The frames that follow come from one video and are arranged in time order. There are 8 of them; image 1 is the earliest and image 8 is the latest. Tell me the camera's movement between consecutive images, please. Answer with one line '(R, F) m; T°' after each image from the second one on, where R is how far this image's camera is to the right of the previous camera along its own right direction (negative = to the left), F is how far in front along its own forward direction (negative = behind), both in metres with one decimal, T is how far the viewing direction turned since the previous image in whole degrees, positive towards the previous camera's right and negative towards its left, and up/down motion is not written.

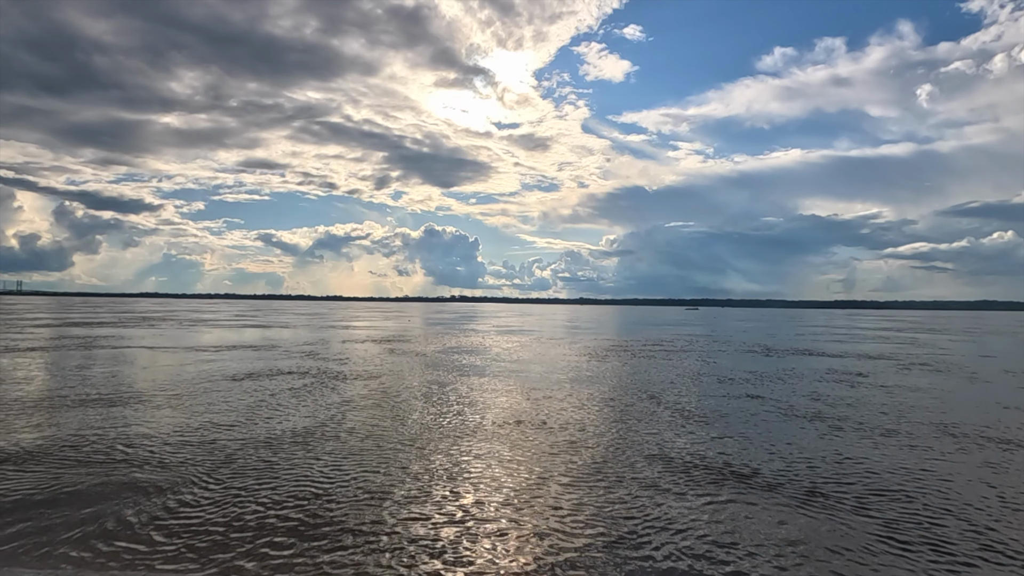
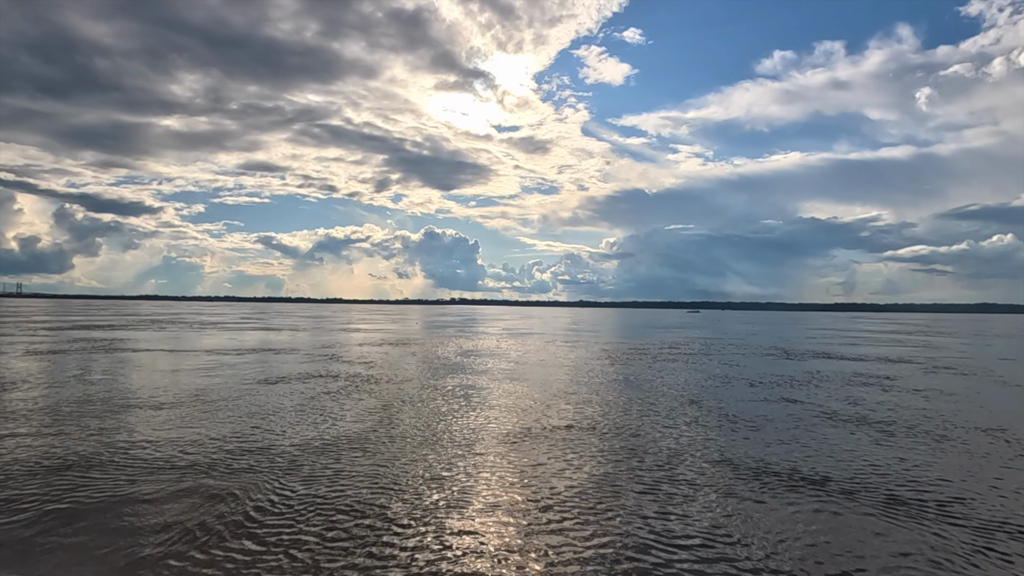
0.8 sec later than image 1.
(-1.8, +0.1) m; 0°
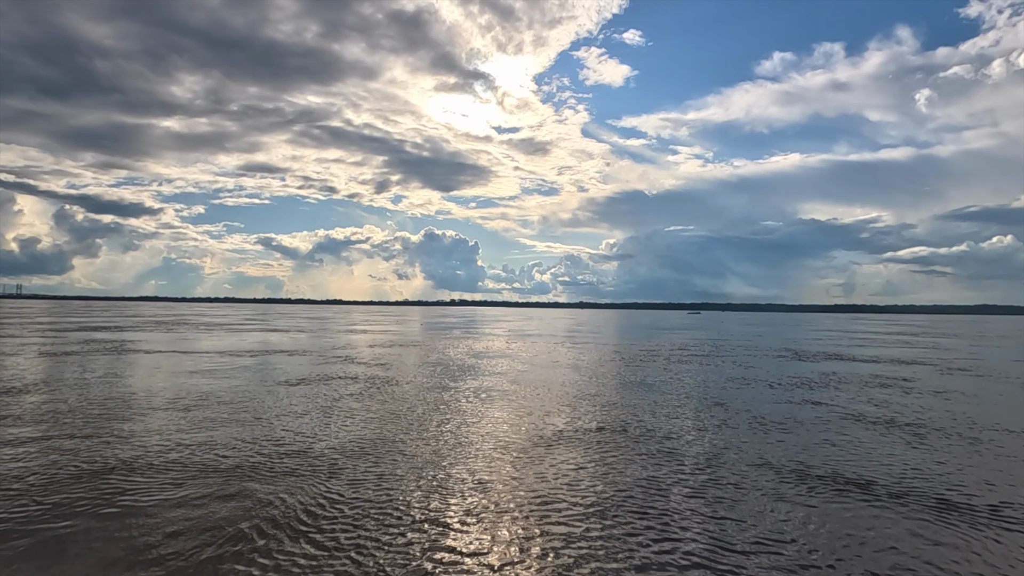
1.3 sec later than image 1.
(-1.1, -0.7) m; 0°
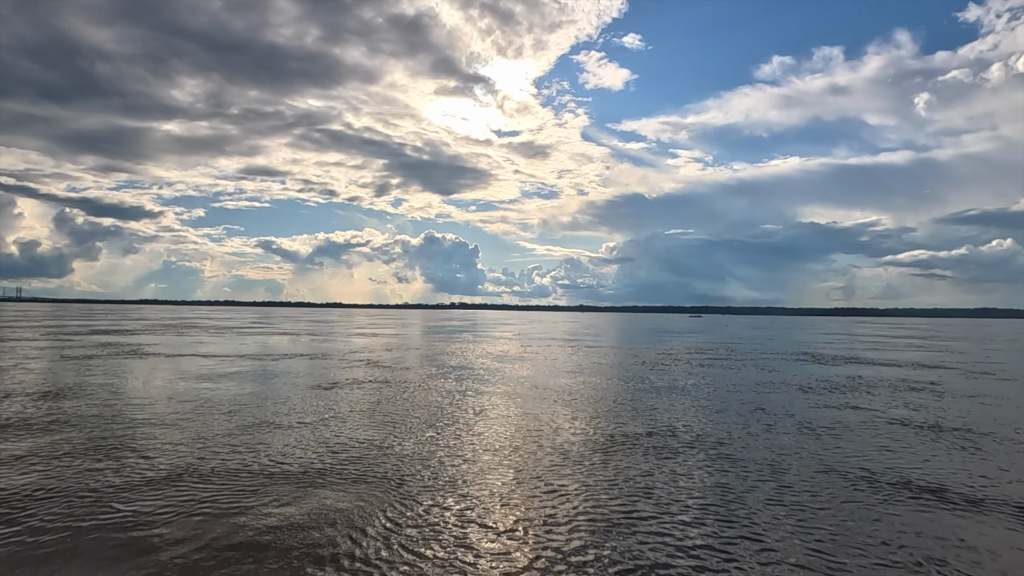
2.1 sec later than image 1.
(-1.8, -1.0) m; 0°
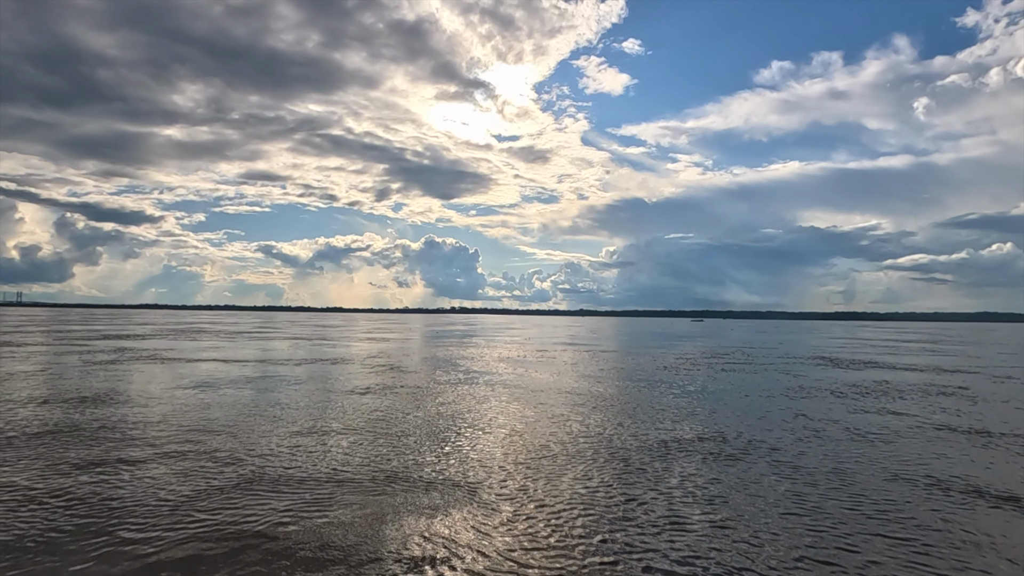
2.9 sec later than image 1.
(-1.9, -1.0) m; 0°
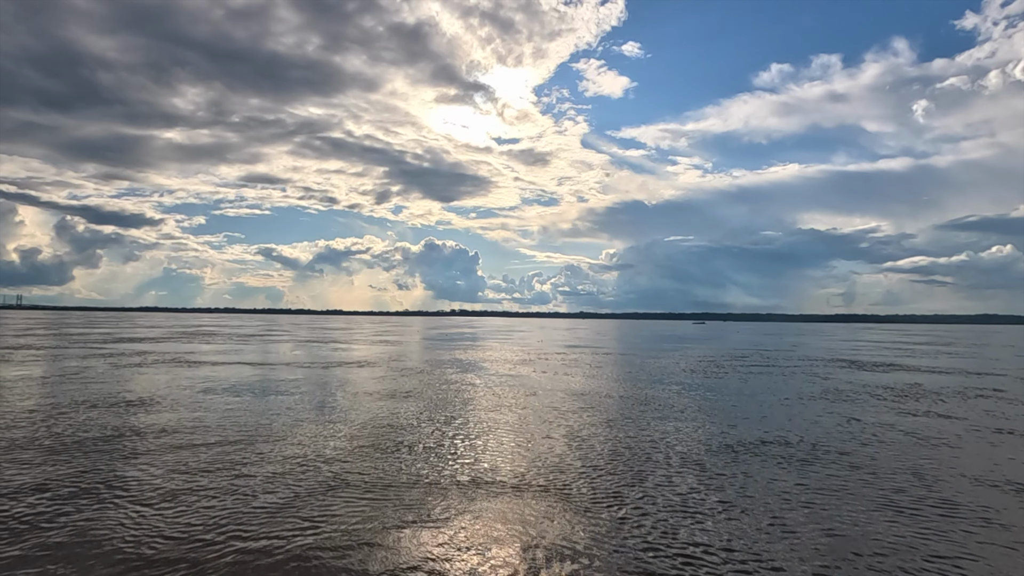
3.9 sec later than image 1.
(-2.4, -1.1) m; 0°
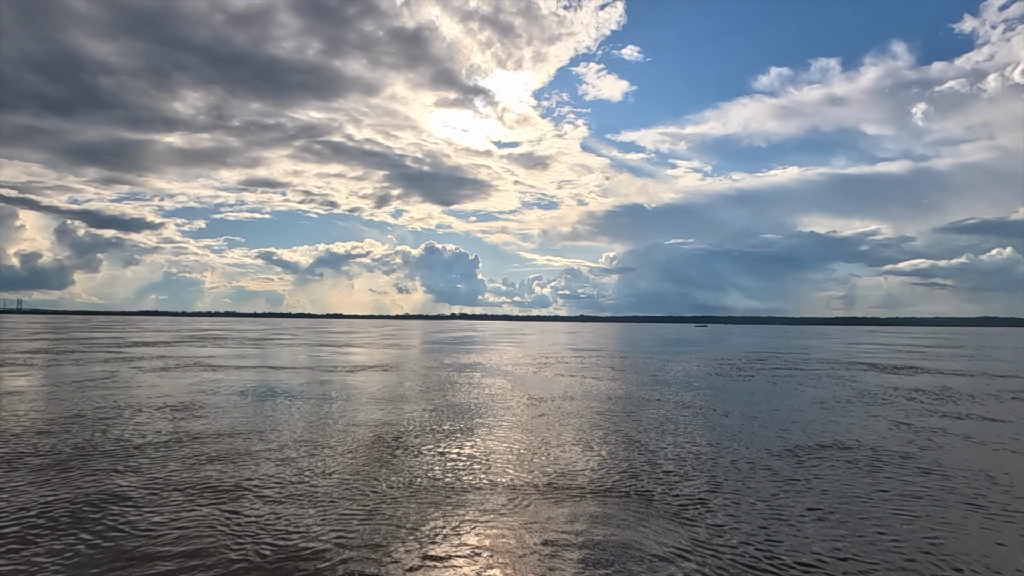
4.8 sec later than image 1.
(-2.1, -1.0) m; 0°
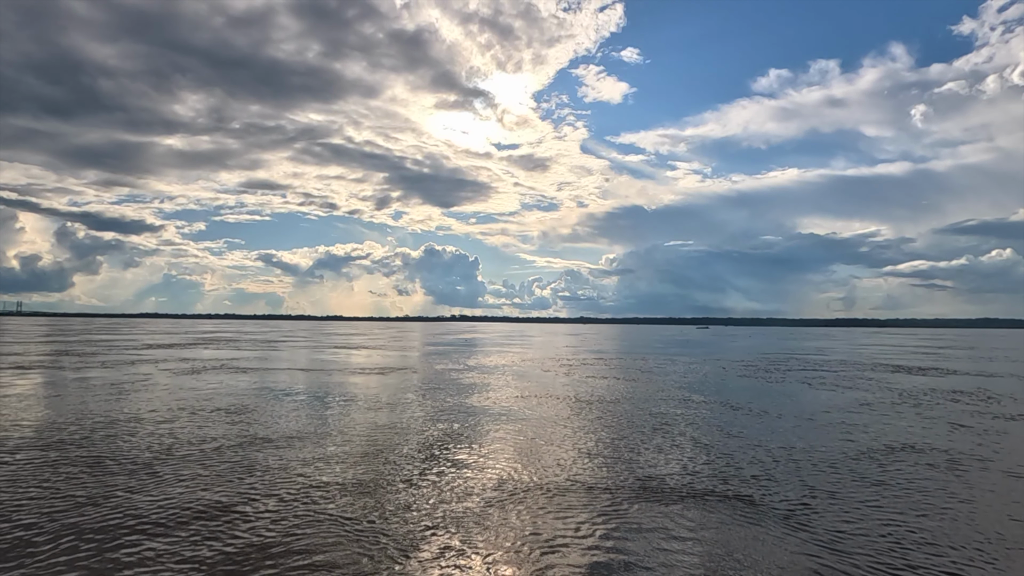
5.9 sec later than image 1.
(-2.7, -0.9) m; 0°
